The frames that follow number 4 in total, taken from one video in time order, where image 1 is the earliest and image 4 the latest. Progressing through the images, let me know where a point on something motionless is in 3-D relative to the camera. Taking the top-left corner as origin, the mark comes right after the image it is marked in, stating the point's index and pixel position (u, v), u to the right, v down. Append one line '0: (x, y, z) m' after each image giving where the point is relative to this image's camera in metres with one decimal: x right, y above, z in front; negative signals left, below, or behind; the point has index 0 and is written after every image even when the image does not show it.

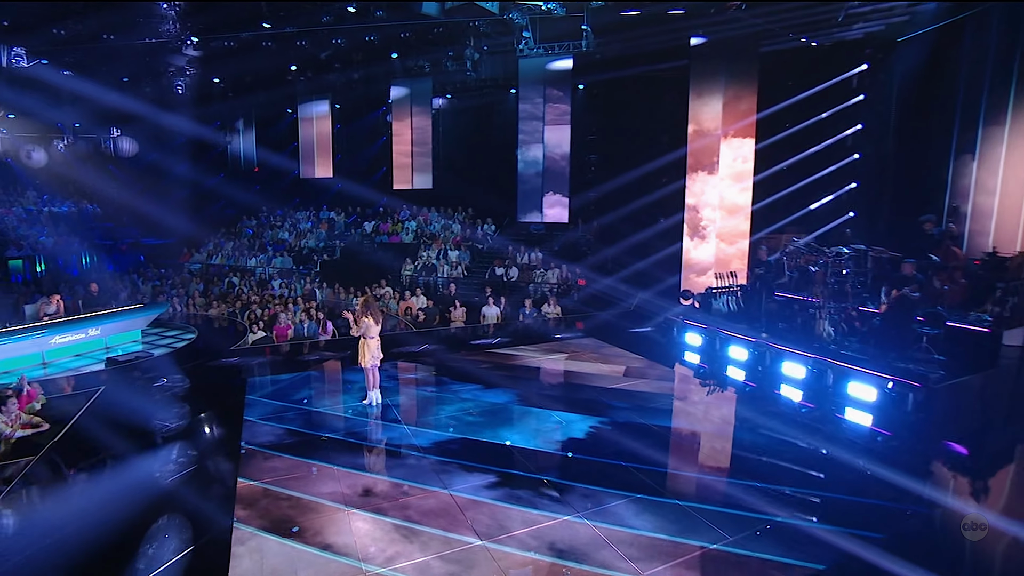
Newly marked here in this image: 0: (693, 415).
0: (+2.1, -1.4, +6.2) m
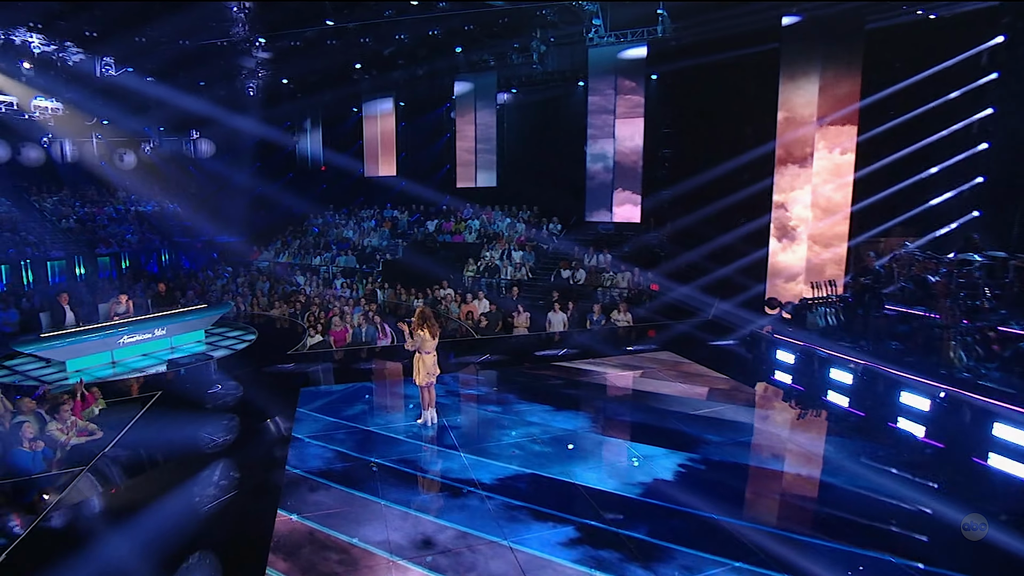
0: (+2.8, -1.6, +5.3) m
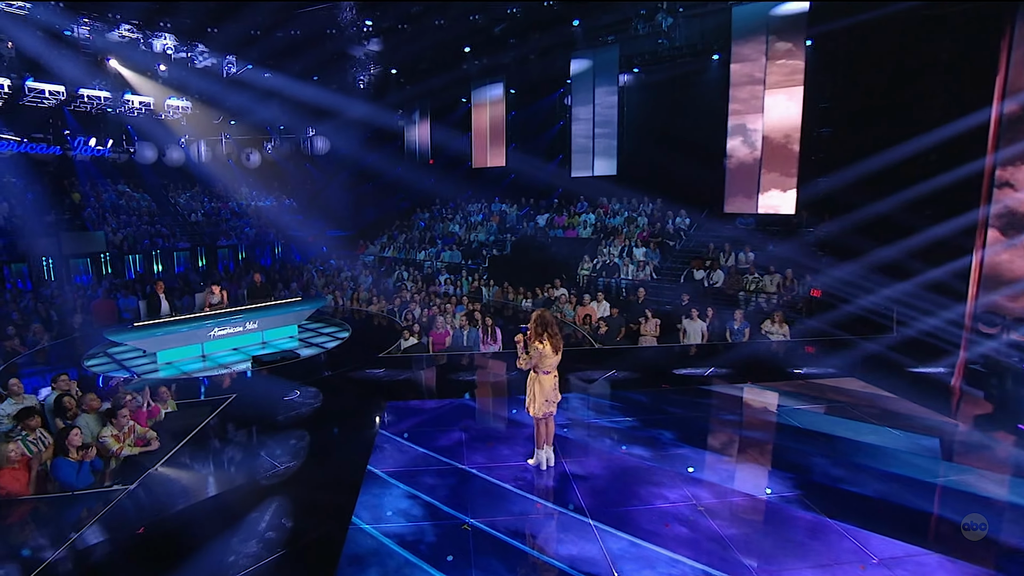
0: (+3.7, -1.6, +3.1) m
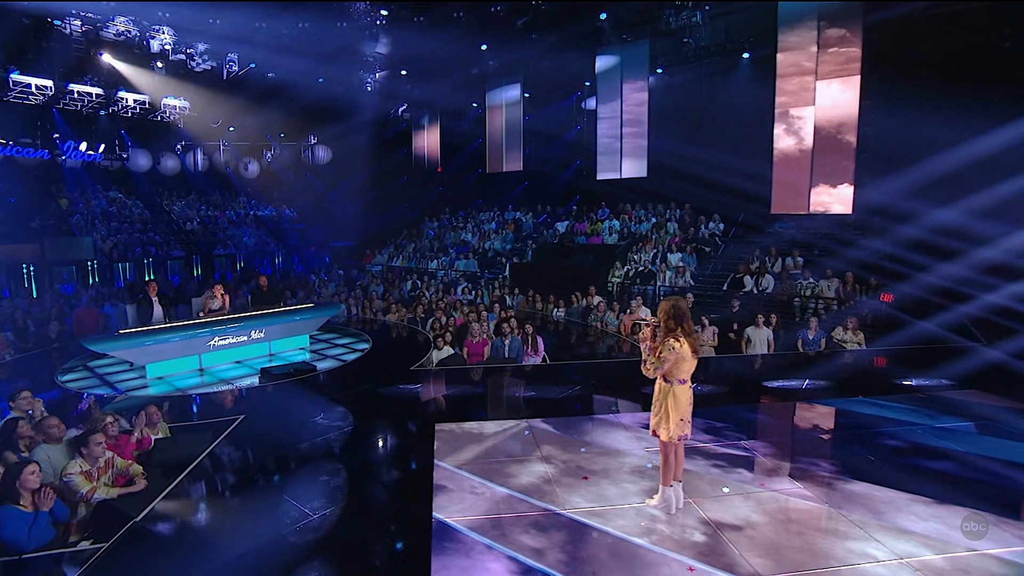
0: (+4.4, -1.5, +2.1) m
